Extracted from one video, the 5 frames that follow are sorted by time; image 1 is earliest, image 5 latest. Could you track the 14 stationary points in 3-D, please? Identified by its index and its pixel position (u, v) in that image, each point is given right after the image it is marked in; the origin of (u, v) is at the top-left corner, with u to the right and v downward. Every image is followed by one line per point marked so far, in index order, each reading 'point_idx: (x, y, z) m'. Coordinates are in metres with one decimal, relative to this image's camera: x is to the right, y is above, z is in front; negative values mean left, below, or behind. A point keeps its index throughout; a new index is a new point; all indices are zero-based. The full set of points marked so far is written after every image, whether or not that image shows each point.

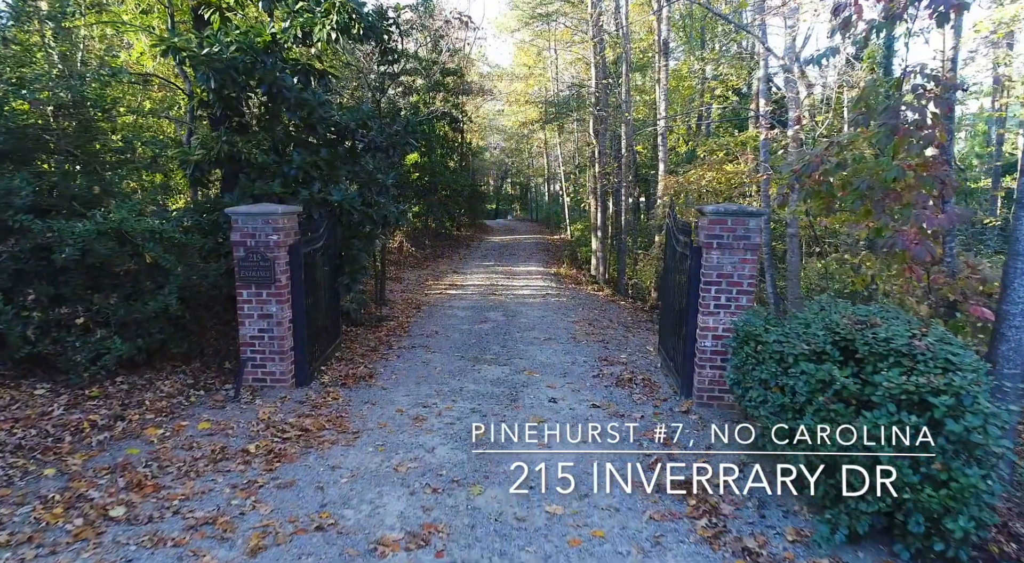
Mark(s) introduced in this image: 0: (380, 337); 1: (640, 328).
0: (-1.9, -0.8, +9.1) m
1: (+2.2, -0.8, +10.8) m
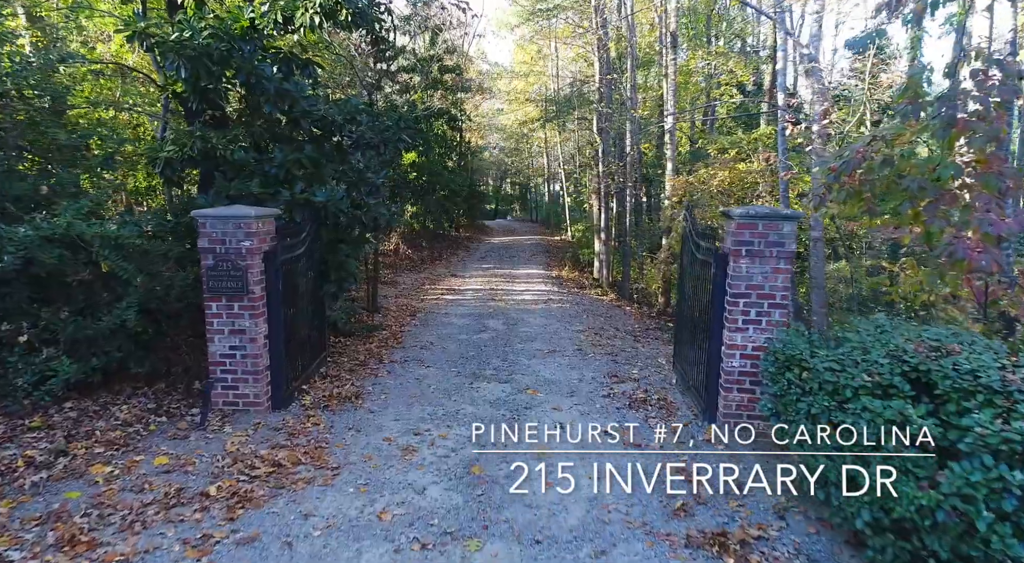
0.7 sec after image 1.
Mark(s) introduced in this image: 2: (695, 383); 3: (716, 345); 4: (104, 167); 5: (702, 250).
0: (-1.9, -0.9, +8.5) m
1: (+2.2, -0.9, +10.1) m
2: (+1.9, -1.0, +6.3) m
3: (+1.8, -0.5, +5.4) m
4: (-4.1, +1.2, +6.4) m
5: (+1.9, +0.3, +6.3) m
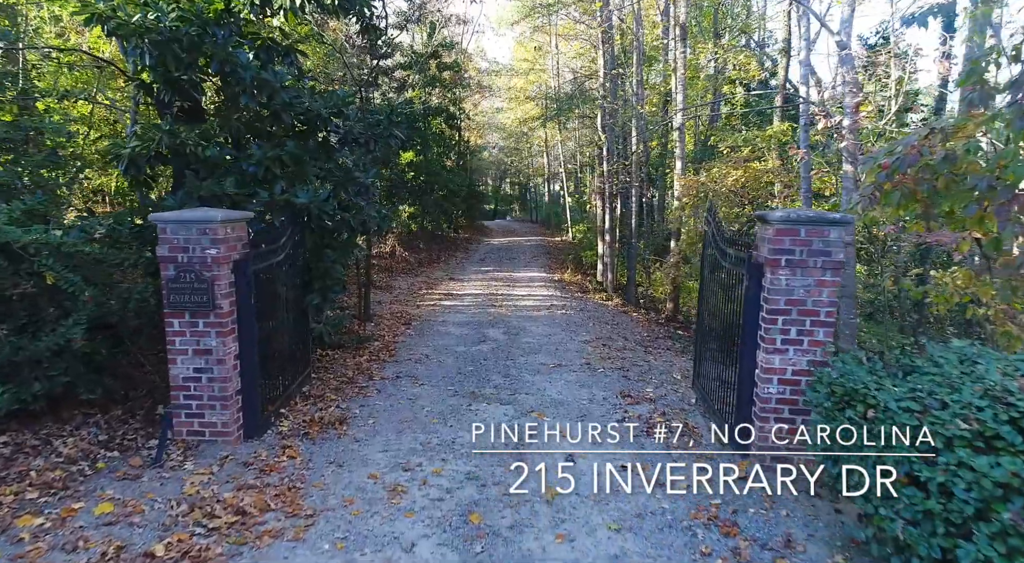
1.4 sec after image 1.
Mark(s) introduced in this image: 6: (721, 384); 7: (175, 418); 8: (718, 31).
0: (-1.9, -1.0, +7.8) m
1: (+2.2, -1.0, +9.4) m
2: (+1.9, -1.1, +5.7) m
3: (+1.8, -0.6, +4.8) m
4: (-4.1, +1.1, +5.7) m
5: (+1.9, +0.2, +5.6) m
6: (+1.9, -0.9, +5.8) m
7: (-2.6, -1.1, +4.9) m
8: (+5.6, +6.8, +17.1) m
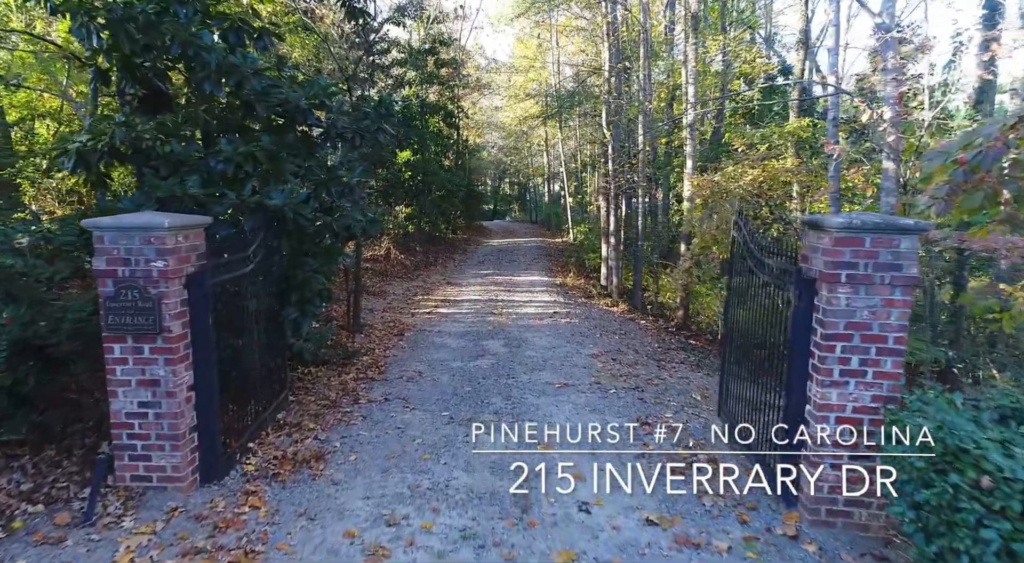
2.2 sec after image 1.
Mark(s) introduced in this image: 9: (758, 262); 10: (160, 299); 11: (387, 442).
0: (-1.9, -1.1, +7.0) m
1: (+2.3, -1.2, +8.7) m
2: (+1.9, -1.2, +4.9) m
3: (+1.8, -0.7, +4.0) m
4: (-4.1, +0.9, +4.9) m
5: (+2.0, +0.1, +4.8) m
6: (+1.9, -1.1, +5.0) m
7: (-2.6, -1.2, +4.2) m
8: (+5.6, +6.7, +16.3) m
9: (+2.0, +0.1, +5.2) m
10: (-2.3, -0.1, +4.0) m
11: (-1.1, -1.4, +5.4) m
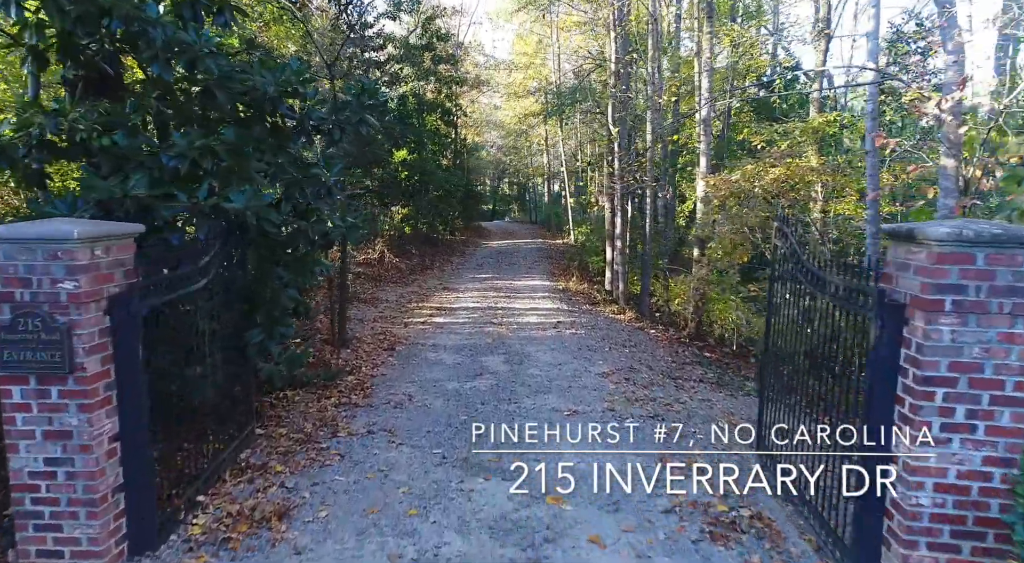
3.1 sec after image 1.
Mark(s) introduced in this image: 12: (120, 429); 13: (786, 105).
0: (-1.8, -1.3, +6.2) m
1: (+2.3, -1.3, +7.8) m
2: (+1.9, -1.4, +4.1) m
3: (+1.8, -0.9, +3.2) m
4: (-4.1, +0.8, +4.0) m
5: (+2.0, 0.0, +4.0) m
6: (+2.0, -1.2, +4.2) m
7: (-2.6, -1.3, +3.3) m
8: (+5.6, +6.6, +15.5) m
9: (+2.1, 0.0, +4.4) m
10: (-2.2, -0.2, +3.2) m
11: (-1.1, -1.5, +4.5) m
12: (-2.2, -0.8, +3.5) m
13: (+6.0, +3.9, +13.7) m
